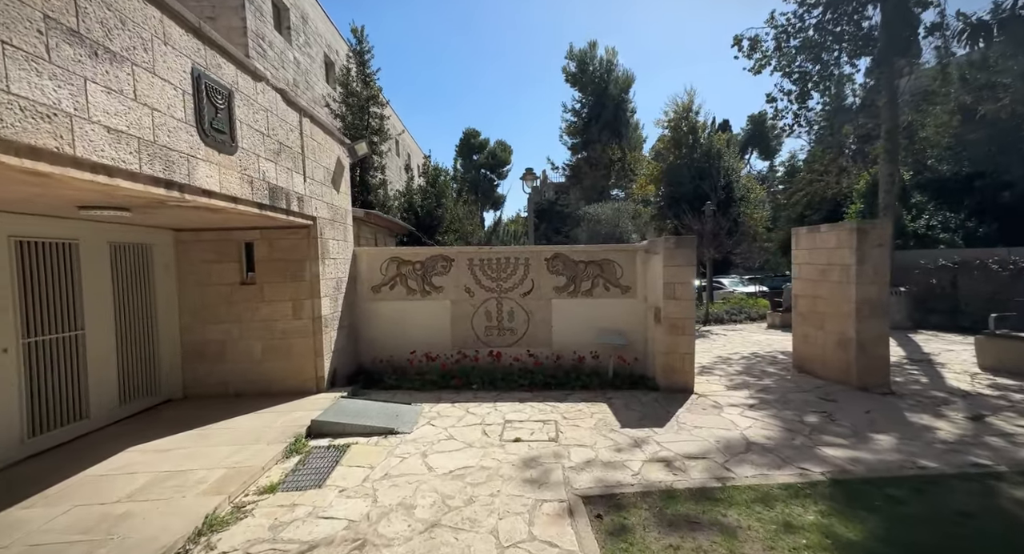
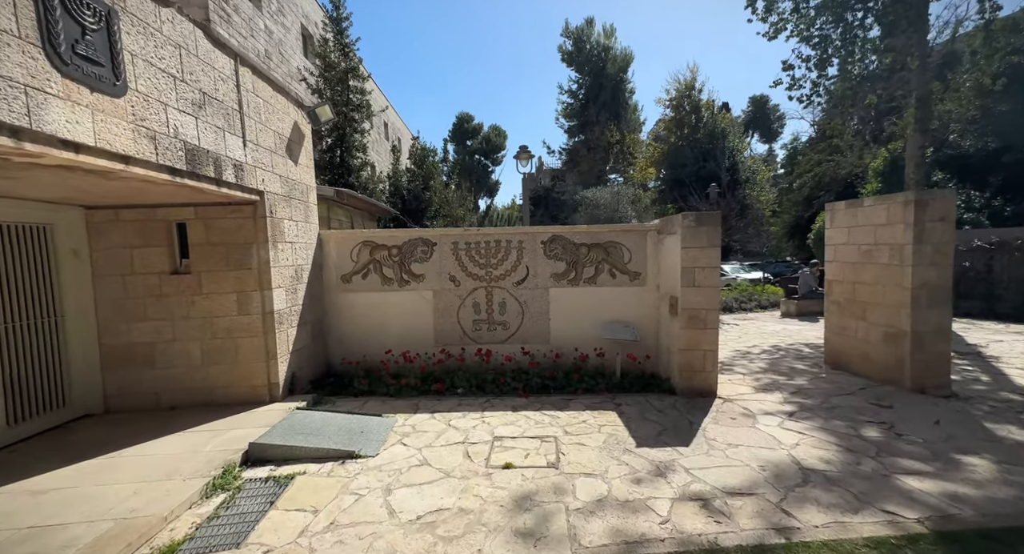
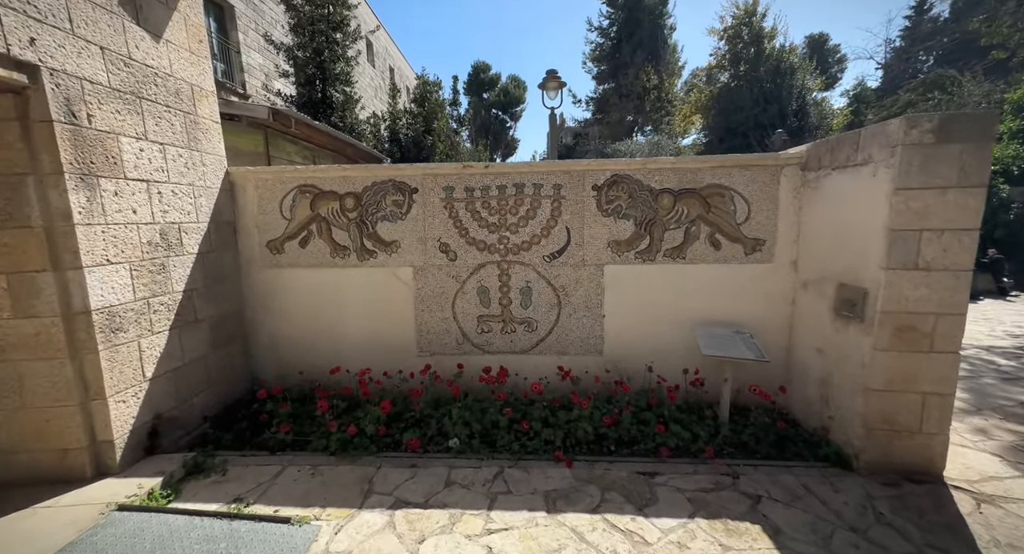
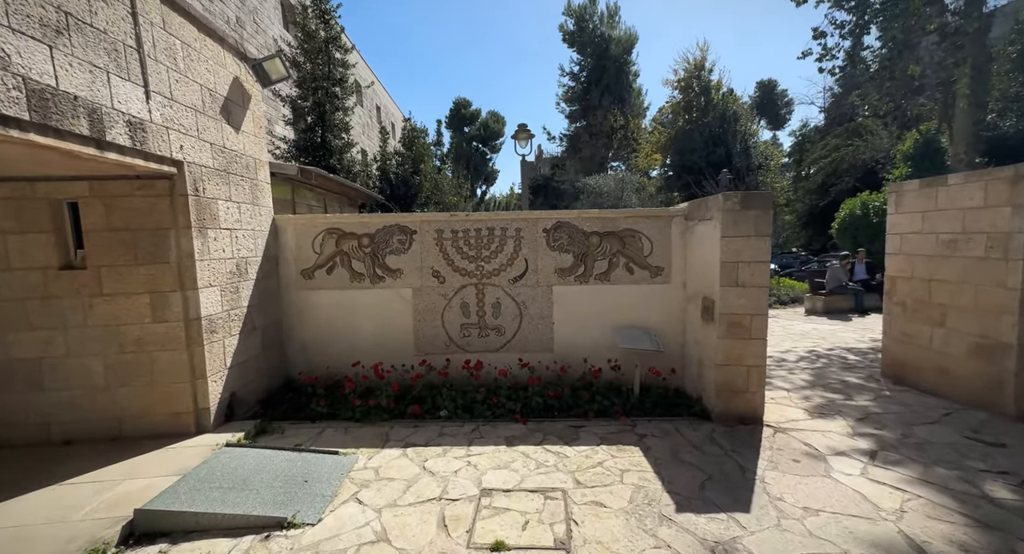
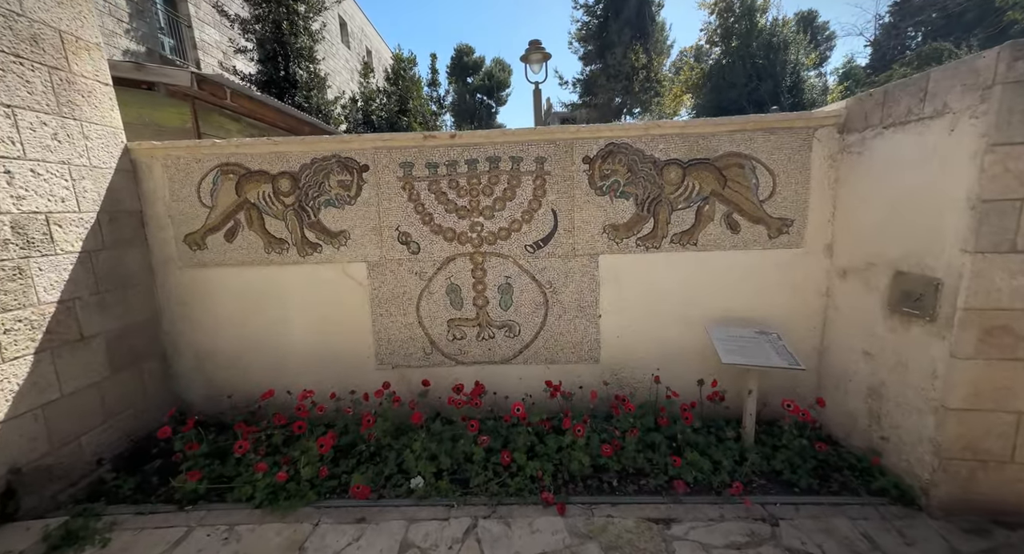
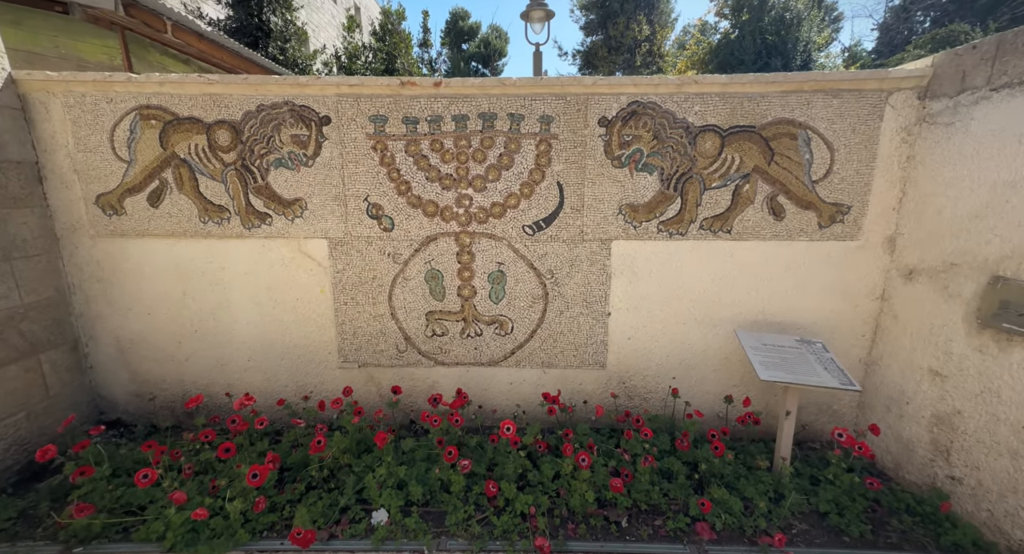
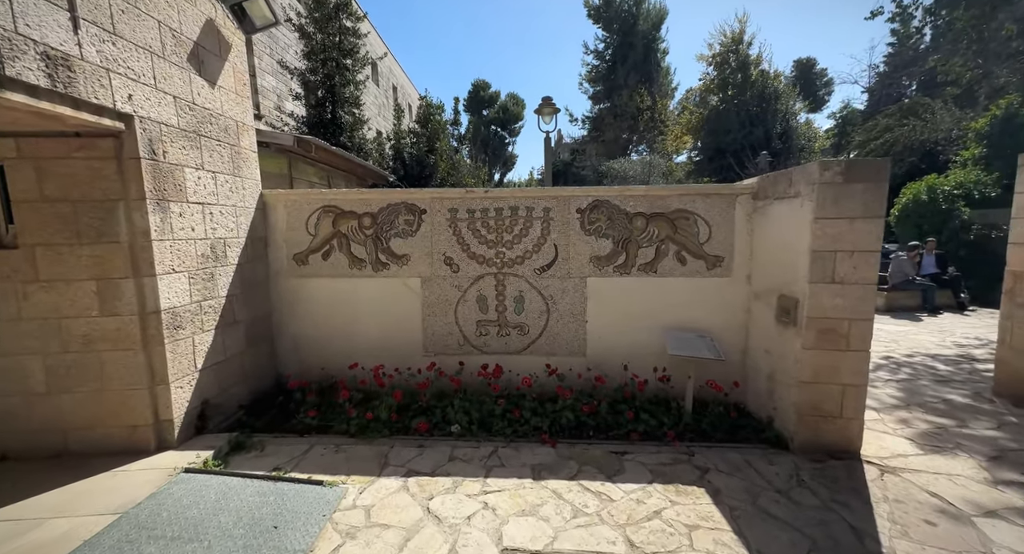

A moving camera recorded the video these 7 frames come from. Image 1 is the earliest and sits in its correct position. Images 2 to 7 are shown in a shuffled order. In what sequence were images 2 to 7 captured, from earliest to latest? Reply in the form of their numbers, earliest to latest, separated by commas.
2, 4, 7, 3, 5, 6
